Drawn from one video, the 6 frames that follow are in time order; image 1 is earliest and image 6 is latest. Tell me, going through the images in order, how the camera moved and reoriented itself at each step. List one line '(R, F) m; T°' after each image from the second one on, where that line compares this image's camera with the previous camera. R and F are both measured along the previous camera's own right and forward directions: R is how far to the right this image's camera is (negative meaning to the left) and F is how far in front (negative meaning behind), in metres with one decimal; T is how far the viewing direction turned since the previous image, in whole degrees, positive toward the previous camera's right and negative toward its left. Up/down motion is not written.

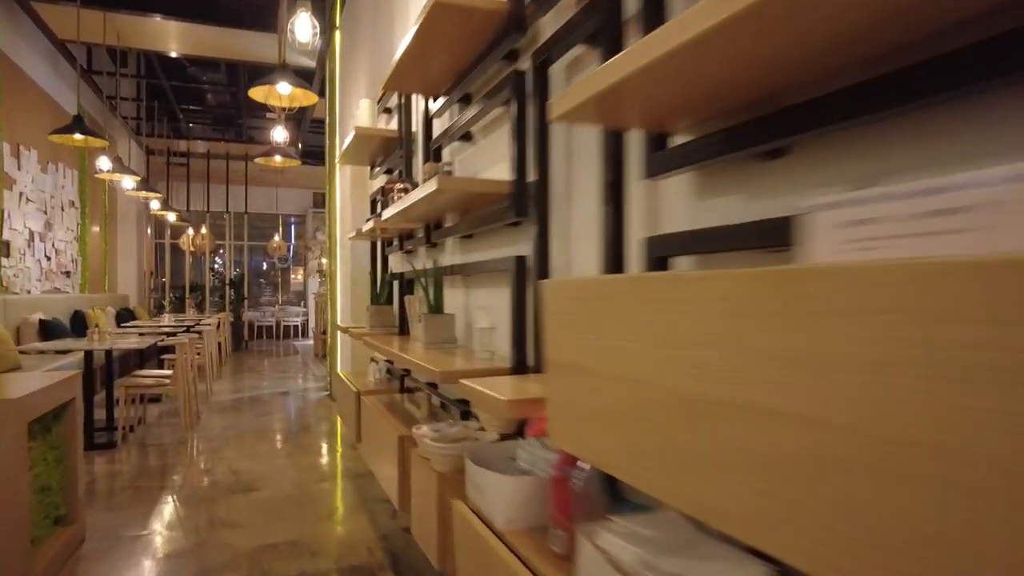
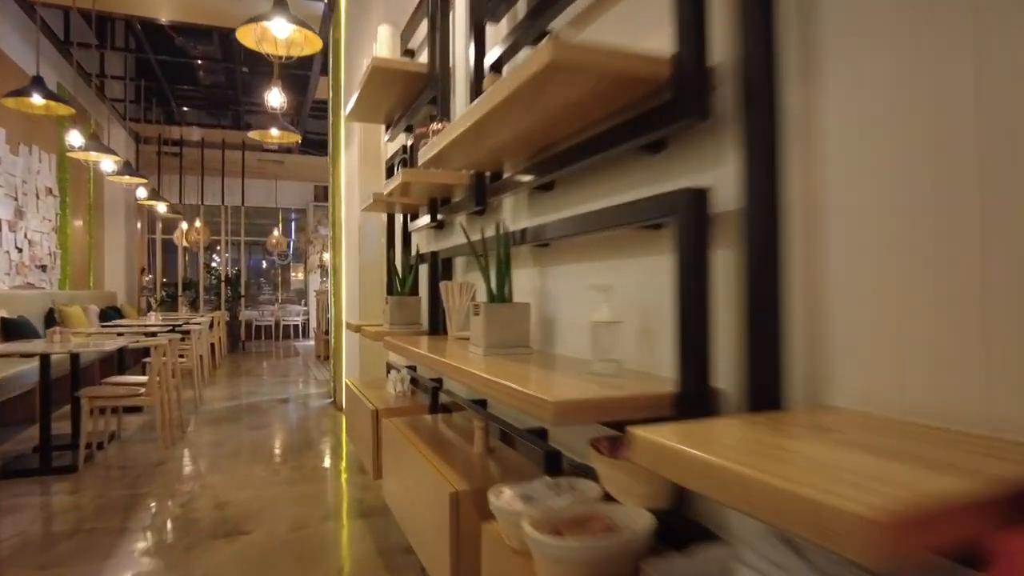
(-0.3, +0.8) m; 0°
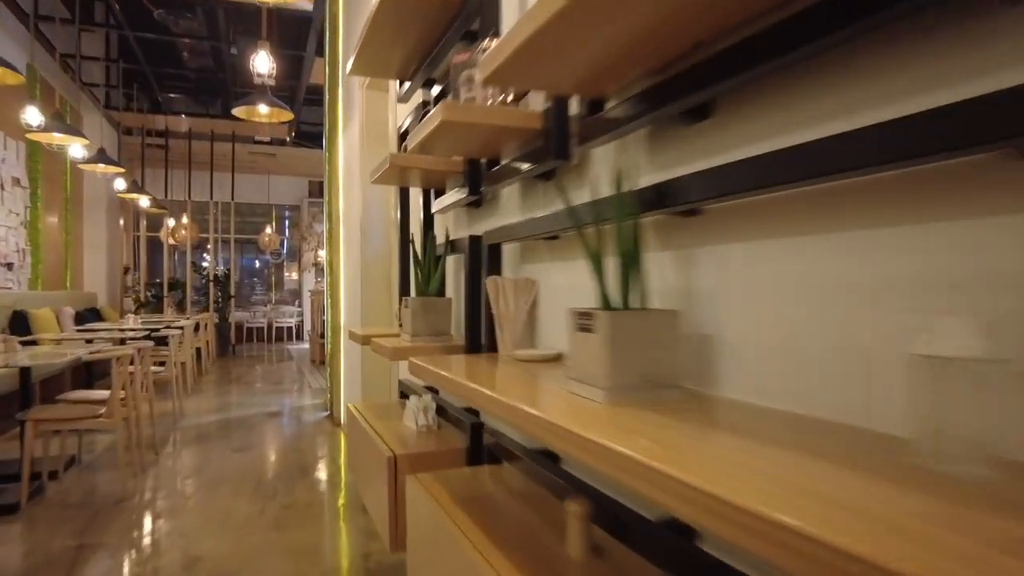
(-0.2, +0.7) m; 0°
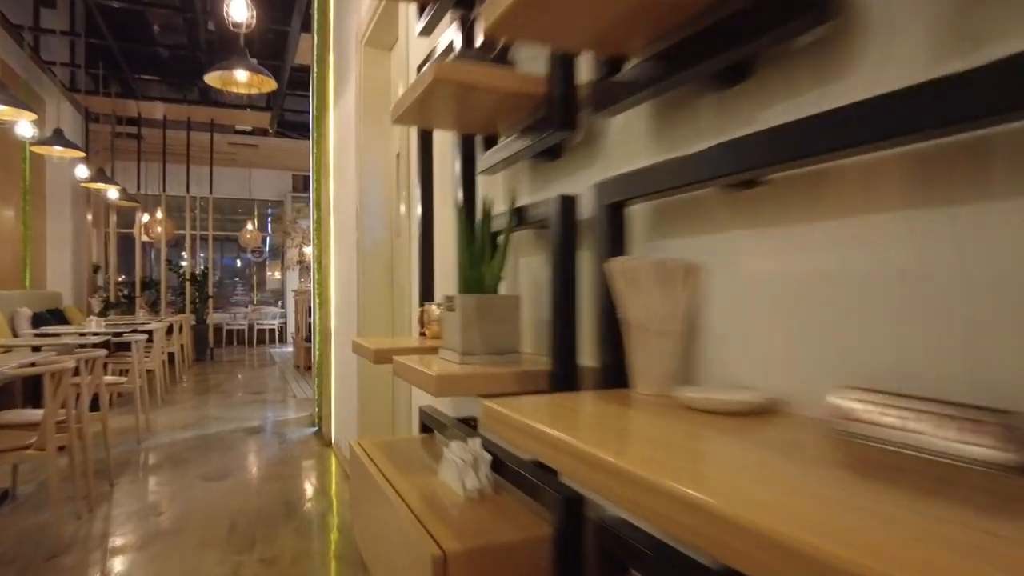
(-0.2, +0.7) m; +1°
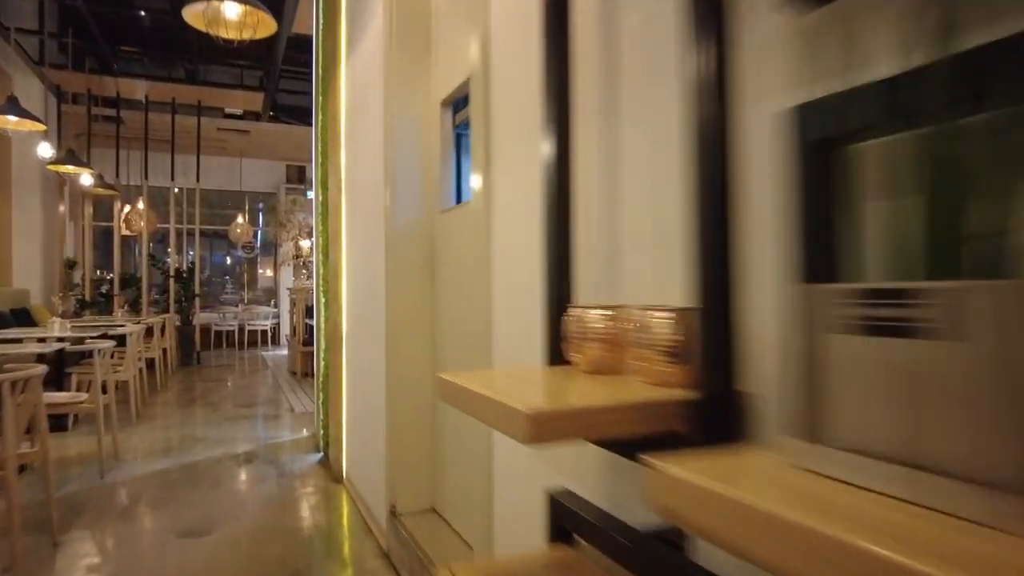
(-0.4, +0.9) m; +1°
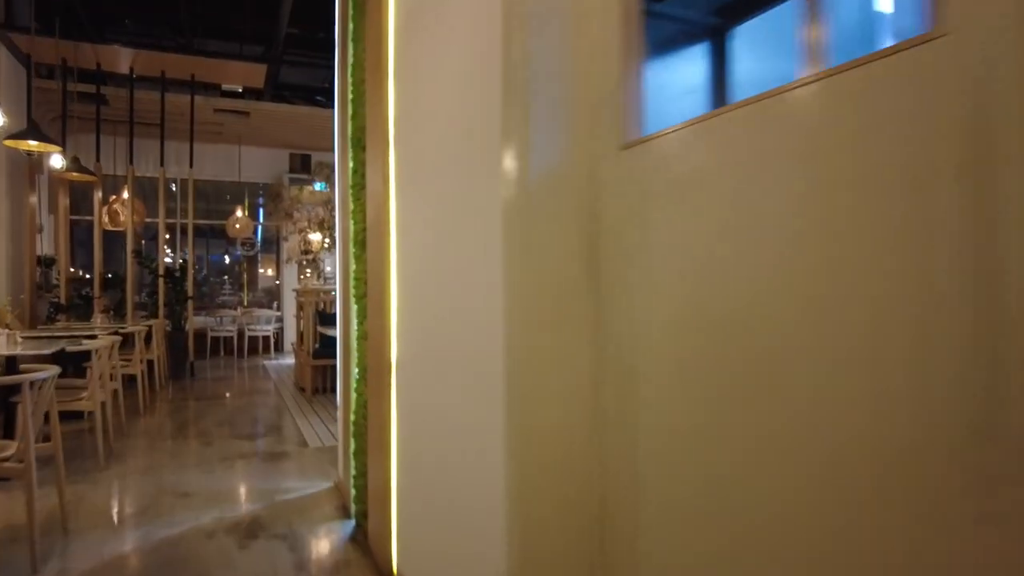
(-0.5, +1.2) m; 0°
